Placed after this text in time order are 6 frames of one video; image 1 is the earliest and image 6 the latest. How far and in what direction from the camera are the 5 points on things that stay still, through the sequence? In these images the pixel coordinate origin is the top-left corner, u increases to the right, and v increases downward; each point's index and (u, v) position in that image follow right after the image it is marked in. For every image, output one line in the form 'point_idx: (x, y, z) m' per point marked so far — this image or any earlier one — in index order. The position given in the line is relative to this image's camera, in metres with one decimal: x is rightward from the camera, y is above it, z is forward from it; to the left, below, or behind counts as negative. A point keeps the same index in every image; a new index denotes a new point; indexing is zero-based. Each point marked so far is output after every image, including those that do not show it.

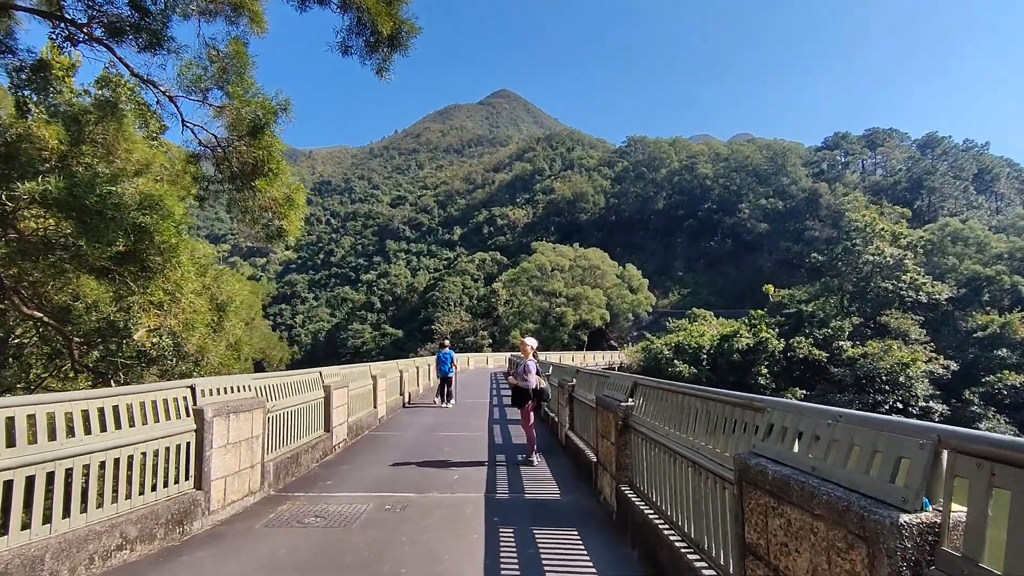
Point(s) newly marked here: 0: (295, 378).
0: (-2.4, -1.0, +6.7) m
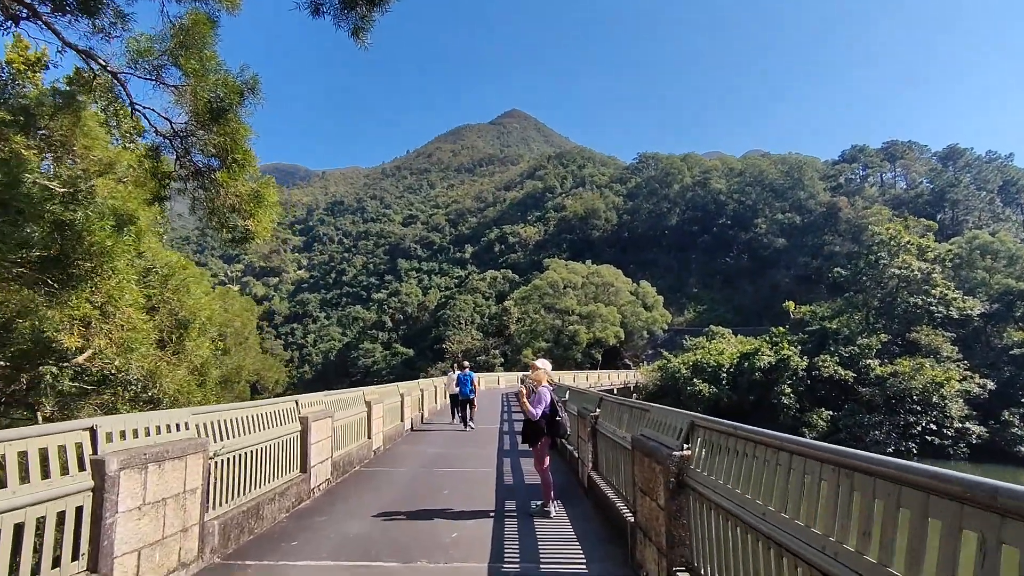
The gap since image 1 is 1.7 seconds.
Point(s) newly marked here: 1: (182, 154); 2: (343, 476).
0: (-2.3, -1.1, +5.5) m
1: (-3.5, +1.4, +6.4) m
2: (-2.1, -2.4, +7.6) m
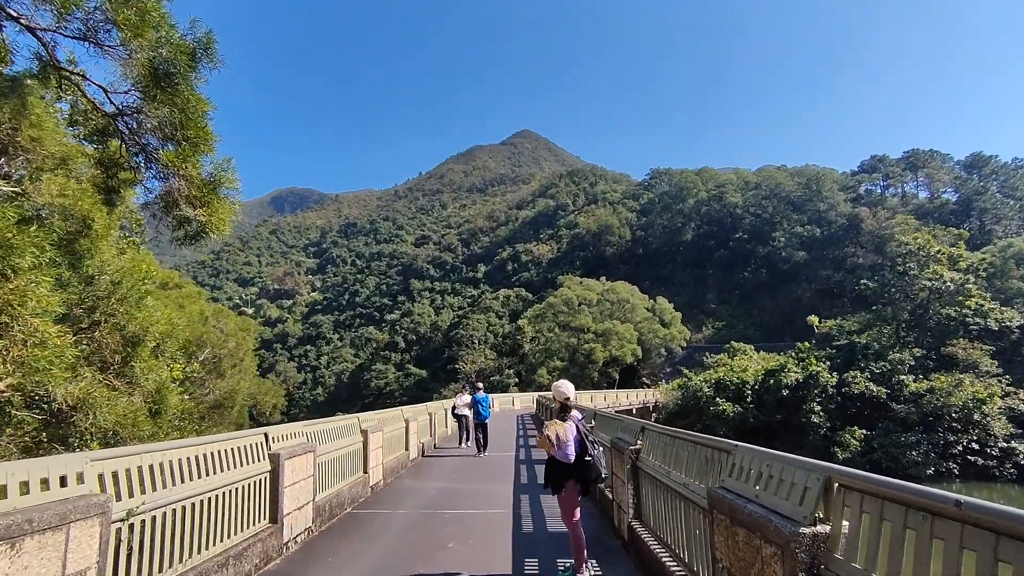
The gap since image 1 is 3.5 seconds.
0: (-2.1, -1.2, +4.3) m
1: (-3.4, +1.3, +5.3) m
2: (-1.9, -2.5, +6.3) m
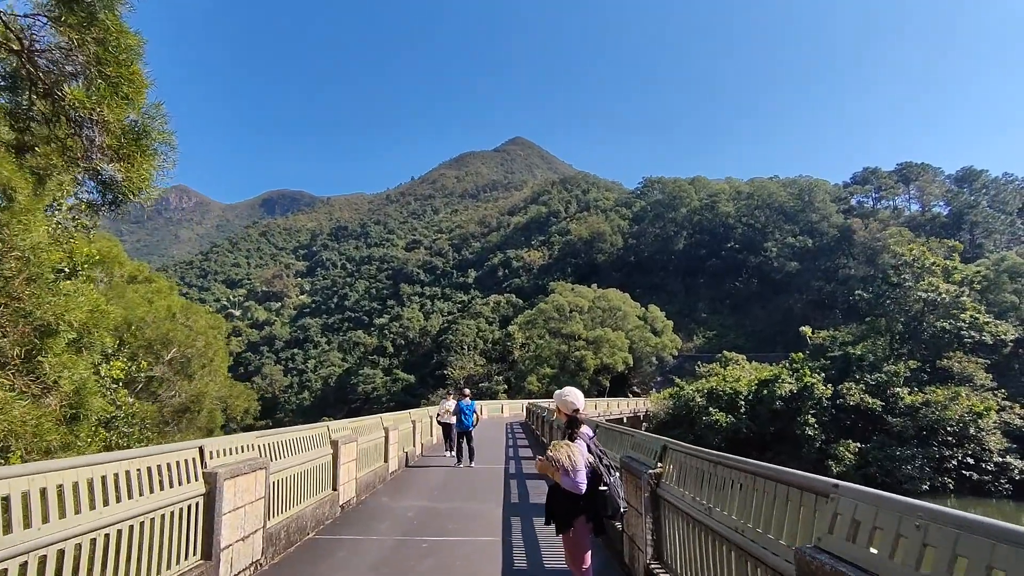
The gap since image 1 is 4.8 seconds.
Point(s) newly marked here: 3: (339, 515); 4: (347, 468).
0: (-2.2, -1.0, +3.4) m
1: (-3.4, +1.5, +4.3) m
2: (-2.0, -2.3, +5.3) m
3: (-2.0, -2.6, +7.0) m
4: (-2.0, -2.2, +7.5) m
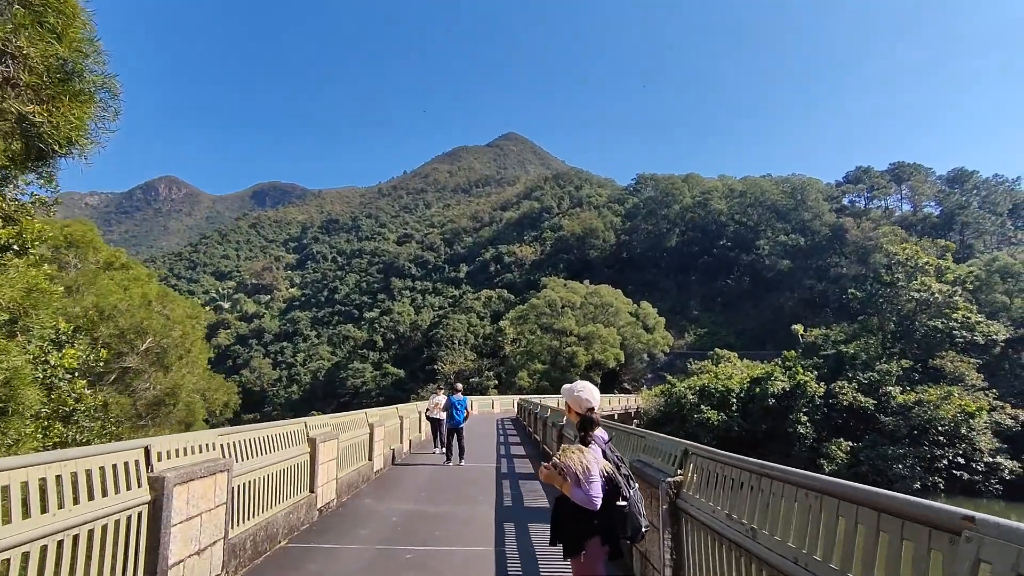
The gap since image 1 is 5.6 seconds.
0: (-2.2, -0.9, +2.8) m
1: (-3.4, +1.7, +3.7) m
2: (-2.0, -2.2, +4.8) m
3: (-2.1, -2.5, +6.4) m
4: (-2.1, -2.1, +6.9) m
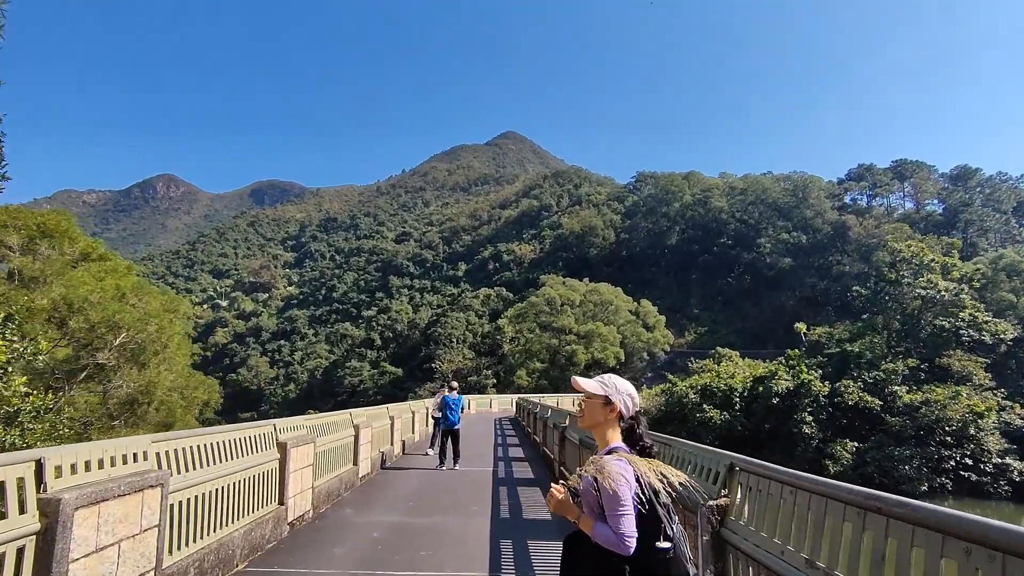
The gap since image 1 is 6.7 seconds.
0: (-2.2, -0.7, +2.0) m
1: (-3.4, +1.8, +2.9) m
2: (-2.1, -2.0, +4.0) m
3: (-2.1, -2.3, +5.6) m
4: (-2.1, -1.9, +6.1) m
